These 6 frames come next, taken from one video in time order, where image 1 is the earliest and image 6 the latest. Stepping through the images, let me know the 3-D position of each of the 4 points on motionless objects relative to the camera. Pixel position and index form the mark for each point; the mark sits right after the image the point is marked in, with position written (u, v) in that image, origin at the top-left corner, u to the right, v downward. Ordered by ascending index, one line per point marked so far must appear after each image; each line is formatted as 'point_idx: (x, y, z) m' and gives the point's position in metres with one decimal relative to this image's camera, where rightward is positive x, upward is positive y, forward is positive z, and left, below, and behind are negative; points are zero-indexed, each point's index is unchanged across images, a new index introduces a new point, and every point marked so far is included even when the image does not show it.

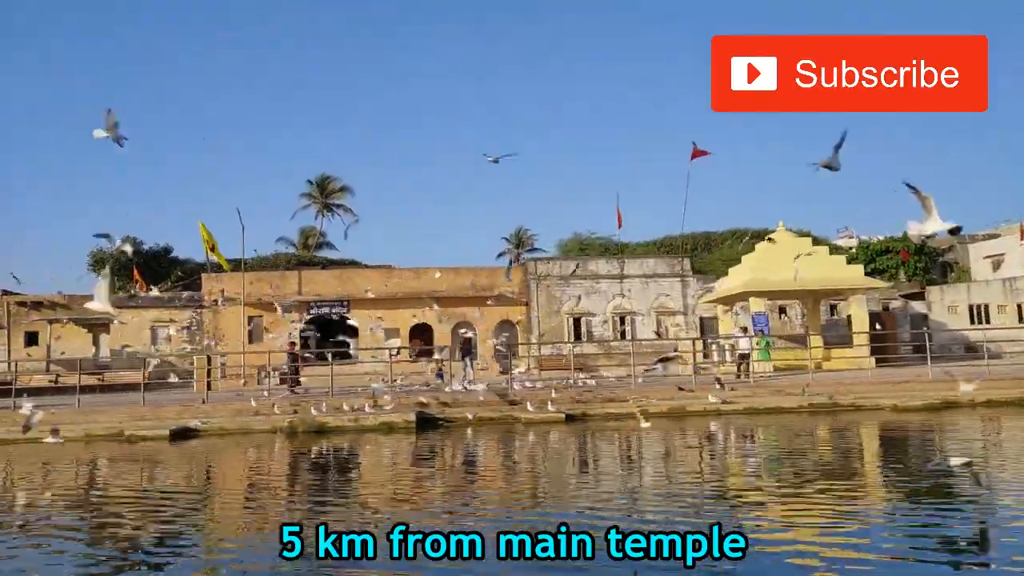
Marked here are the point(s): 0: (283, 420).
0: (-4.3, -2.5, +15.3) m
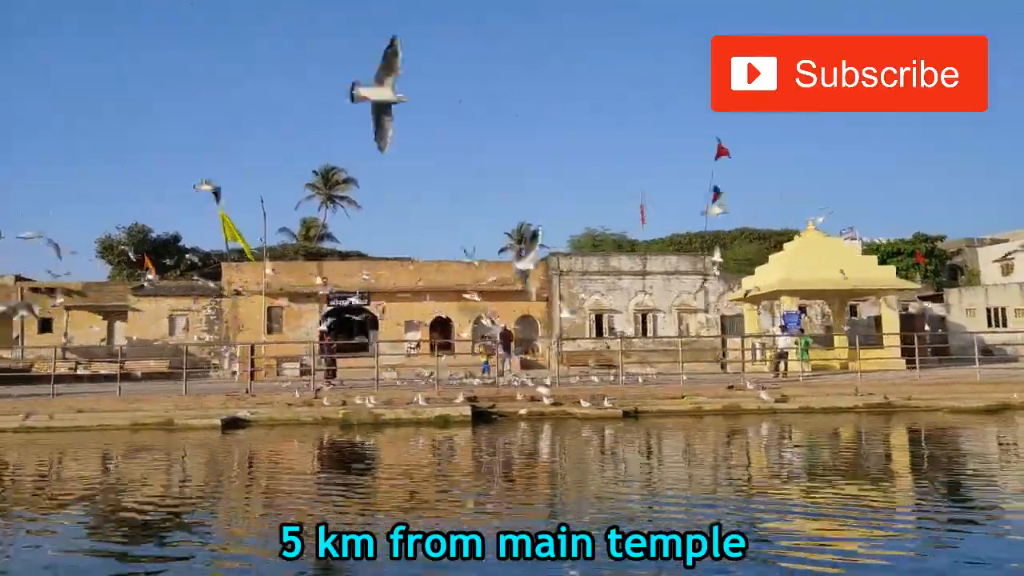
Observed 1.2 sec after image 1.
0: (-3.3, -2.3, +15.0) m
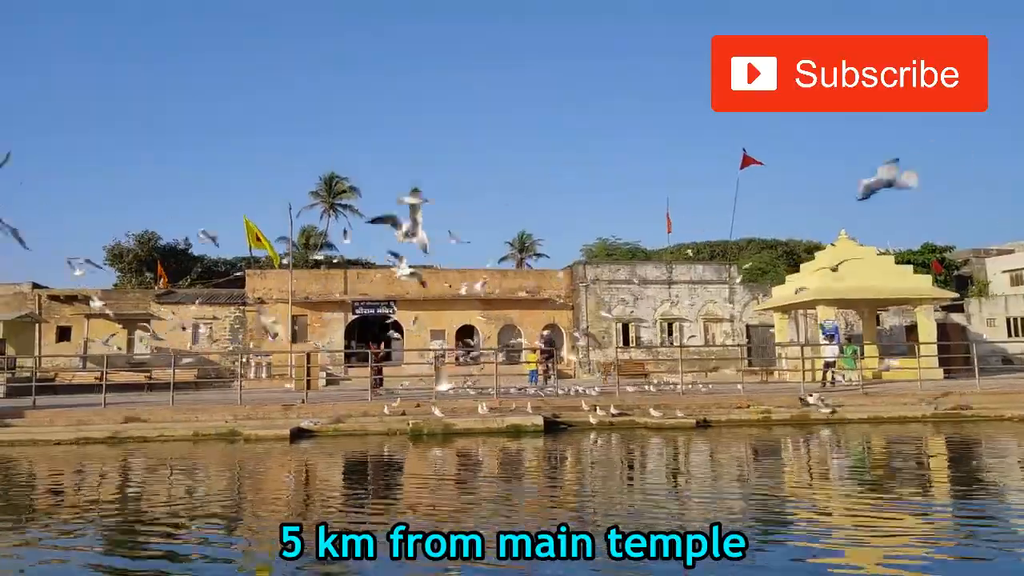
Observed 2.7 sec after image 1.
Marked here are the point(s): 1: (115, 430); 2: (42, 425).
0: (-2.0, -2.4, +14.7) m
1: (-7.0, -2.5, +14.5) m
2: (-8.4, -2.5, +14.7) m
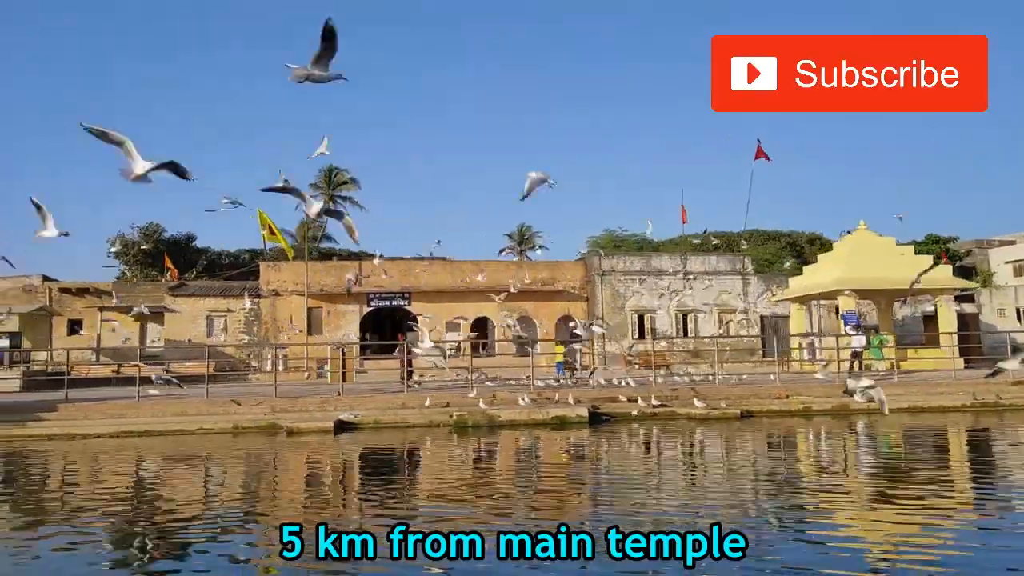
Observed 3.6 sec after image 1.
0: (-1.3, -2.3, +14.6) m
1: (-6.2, -2.4, +14.3) m
2: (-7.7, -2.3, +14.5) m
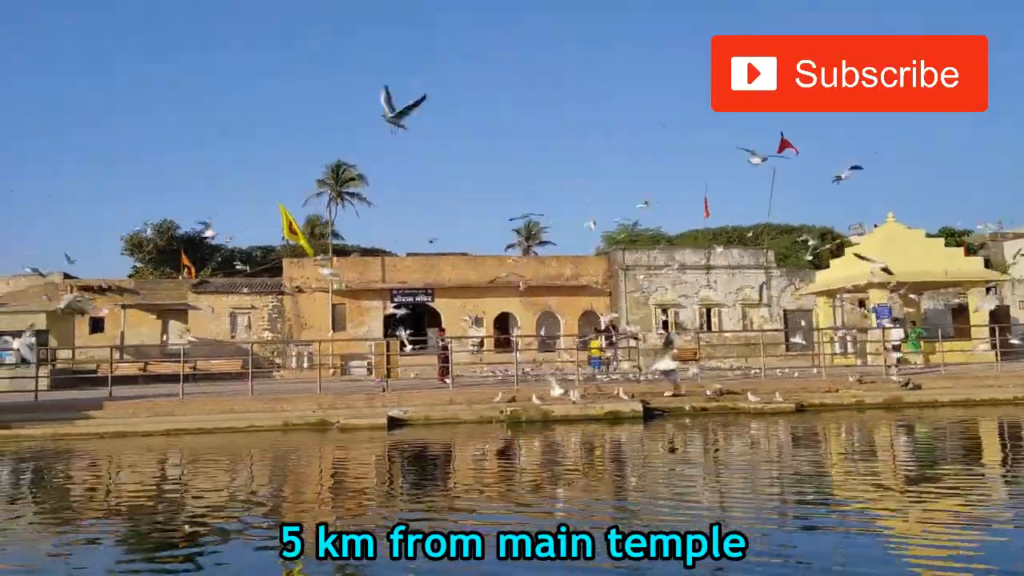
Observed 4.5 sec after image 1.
0: (-0.4, -2.2, +14.4) m
1: (-5.3, -2.3, +14.1) m
2: (-6.8, -2.3, +14.3) m
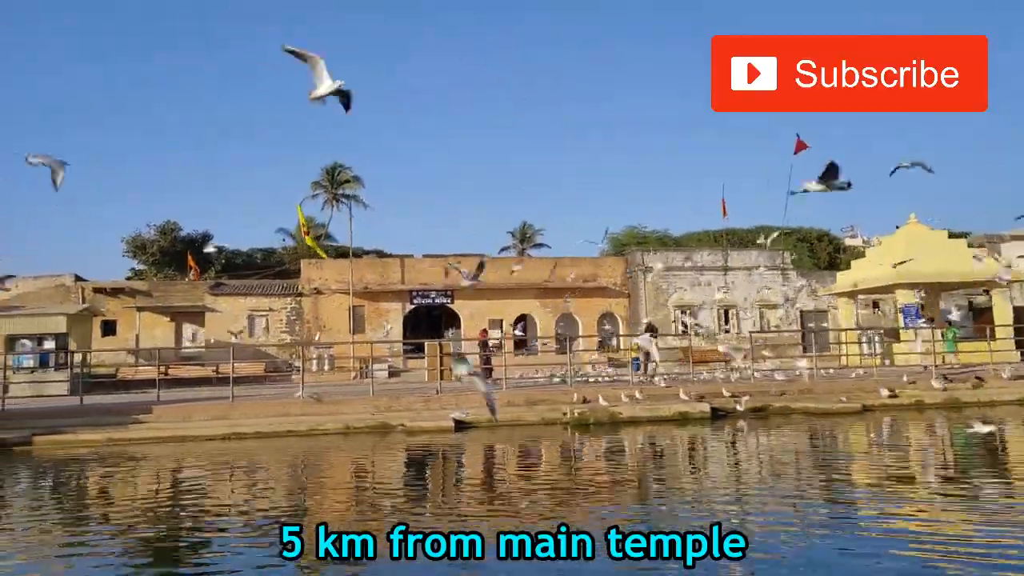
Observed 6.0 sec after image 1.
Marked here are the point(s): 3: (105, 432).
0: (+0.7, -2.2, +14.2) m
1: (-4.2, -2.3, +13.7) m
2: (-5.7, -2.3, +13.9) m
3: (-6.7, -2.4, +13.5) m
